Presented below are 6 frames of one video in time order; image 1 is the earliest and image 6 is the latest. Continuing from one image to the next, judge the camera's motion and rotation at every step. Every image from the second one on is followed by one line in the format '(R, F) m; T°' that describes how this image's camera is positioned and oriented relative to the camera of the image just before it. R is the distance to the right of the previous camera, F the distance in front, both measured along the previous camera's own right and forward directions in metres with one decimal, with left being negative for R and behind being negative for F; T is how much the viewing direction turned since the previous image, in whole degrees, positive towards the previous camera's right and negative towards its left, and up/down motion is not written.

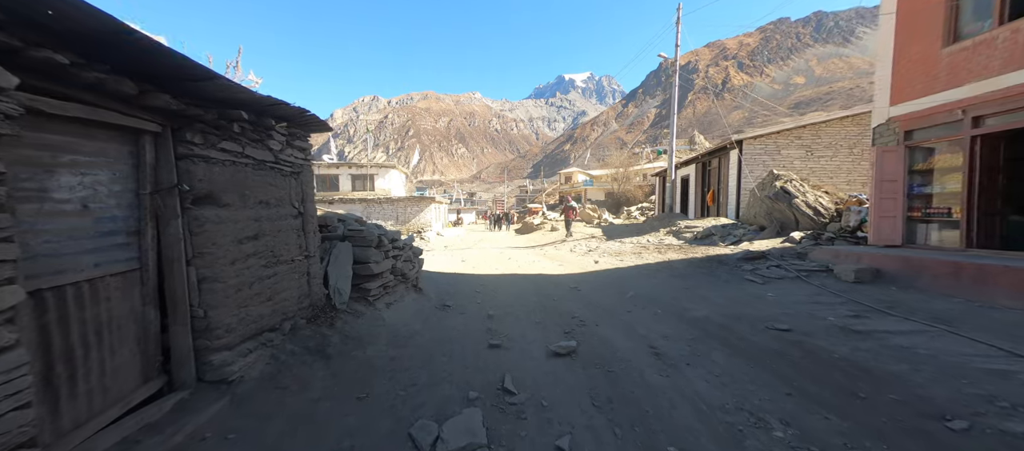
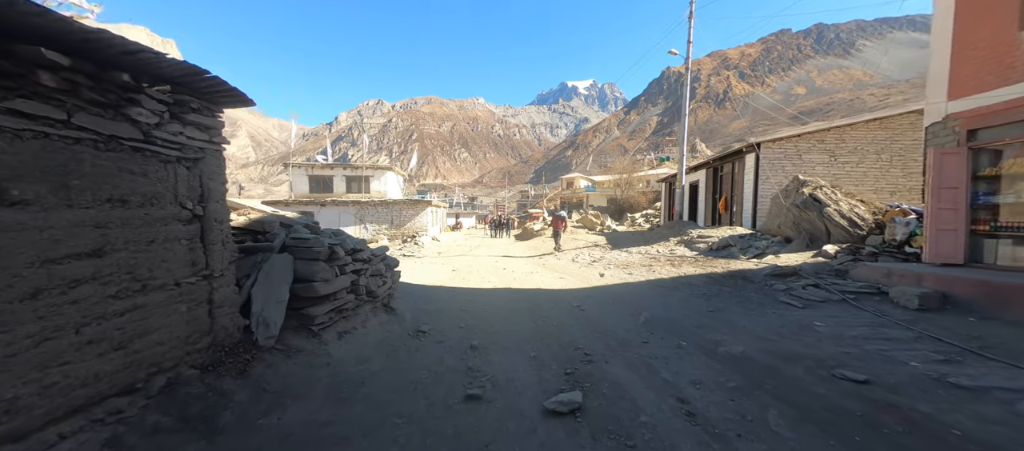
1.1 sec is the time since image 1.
(+0.1, +1.0) m; 0°
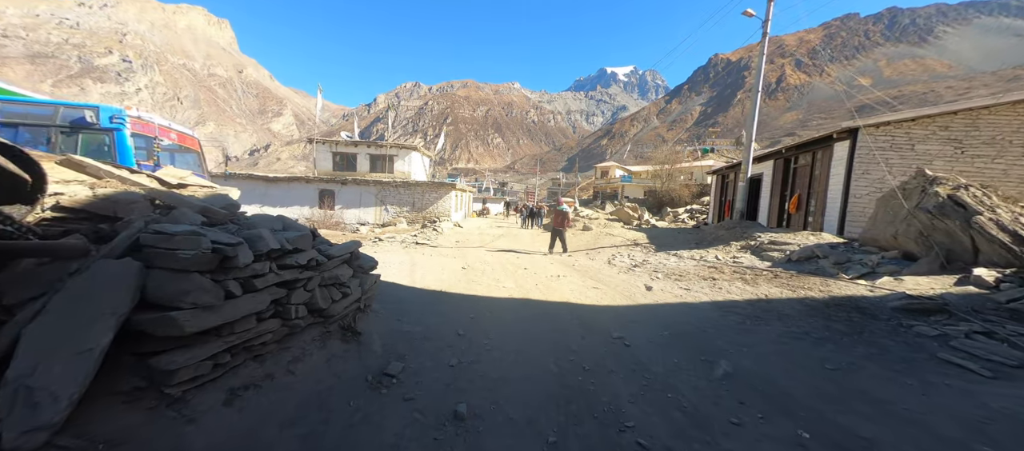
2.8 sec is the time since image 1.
(+0.1, +1.7) m; -5°
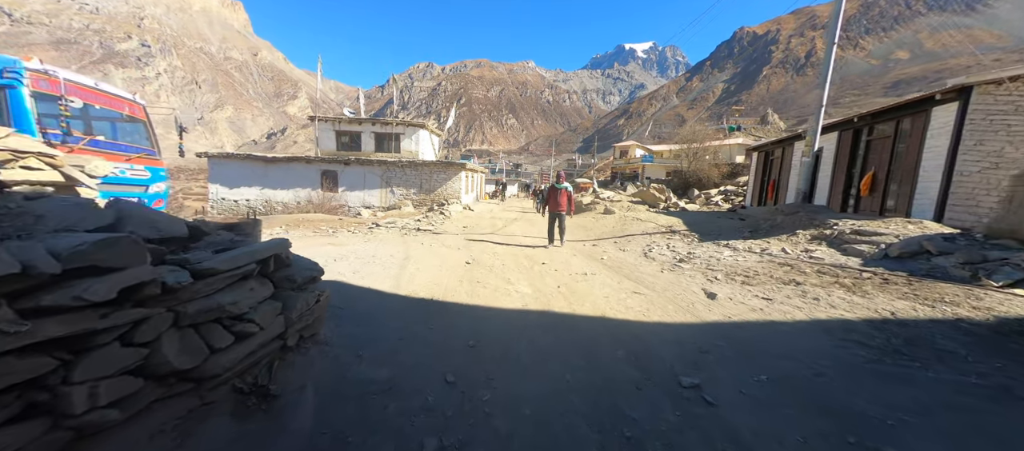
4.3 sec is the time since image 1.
(0.0, +1.6) m; -2°
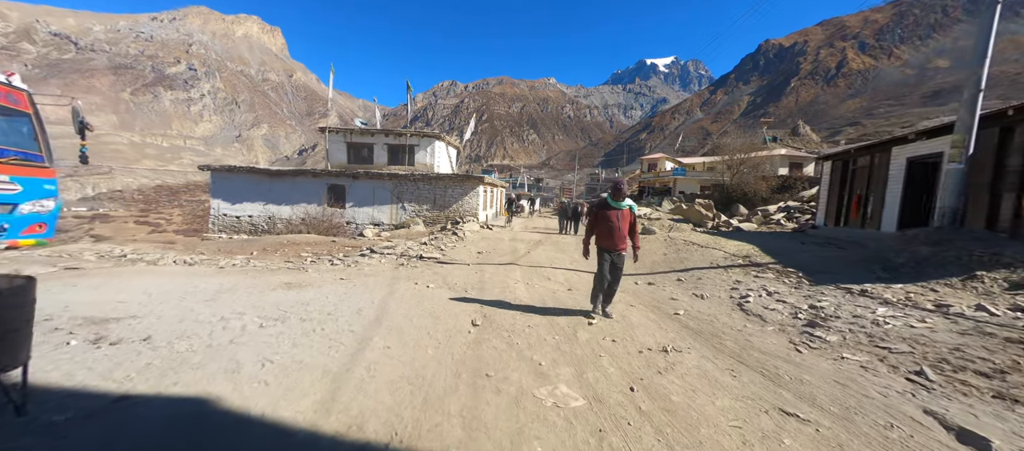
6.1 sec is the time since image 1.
(-0.1, +2.2) m; -3°
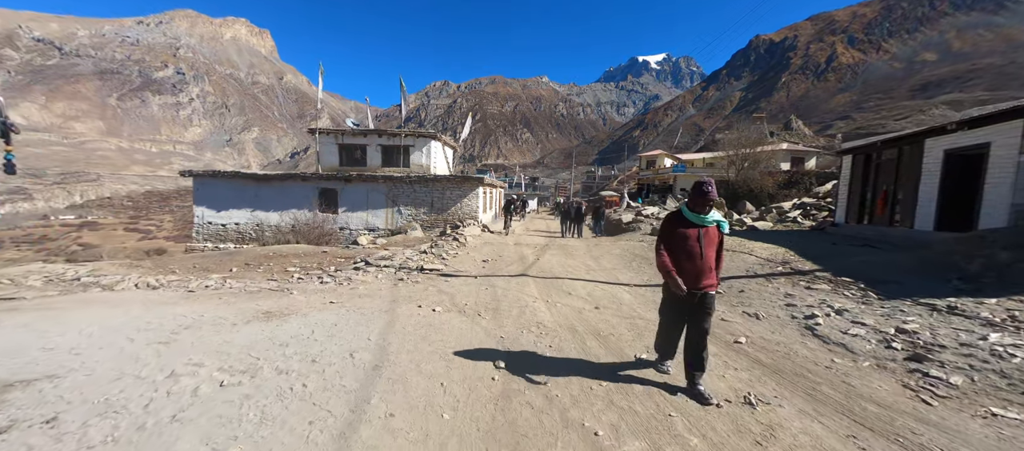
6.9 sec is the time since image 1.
(-0.3, +0.9) m; +1°
